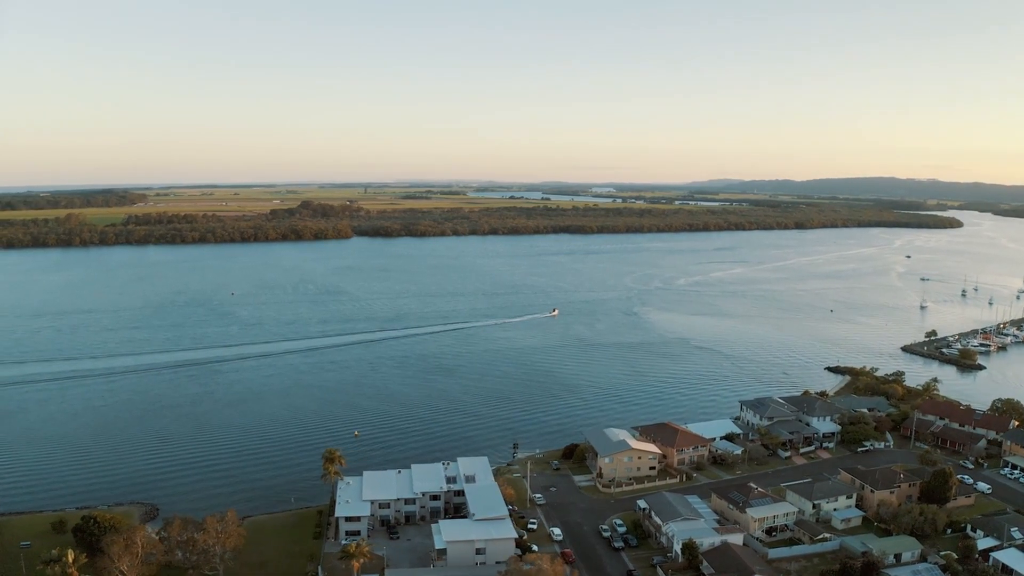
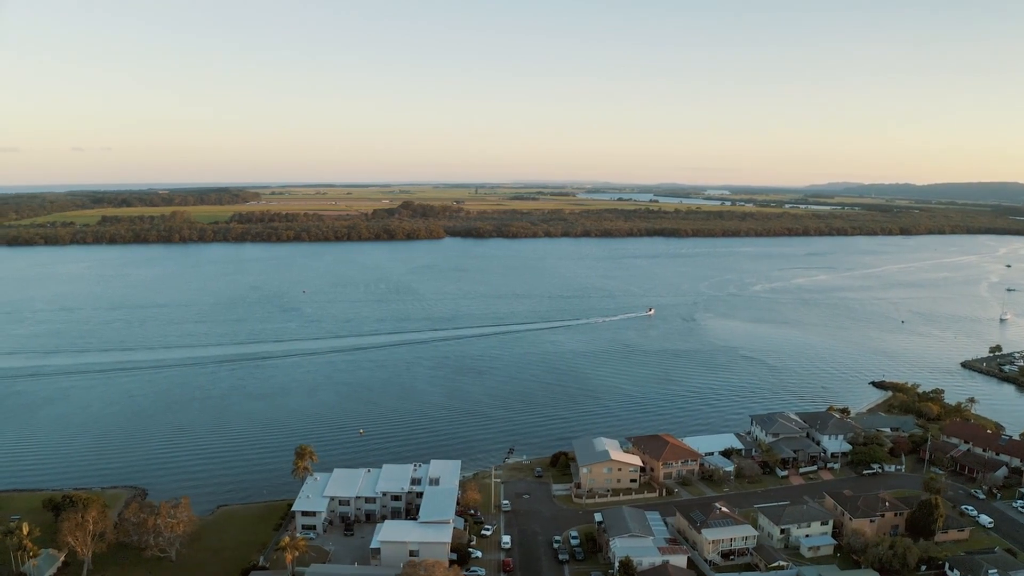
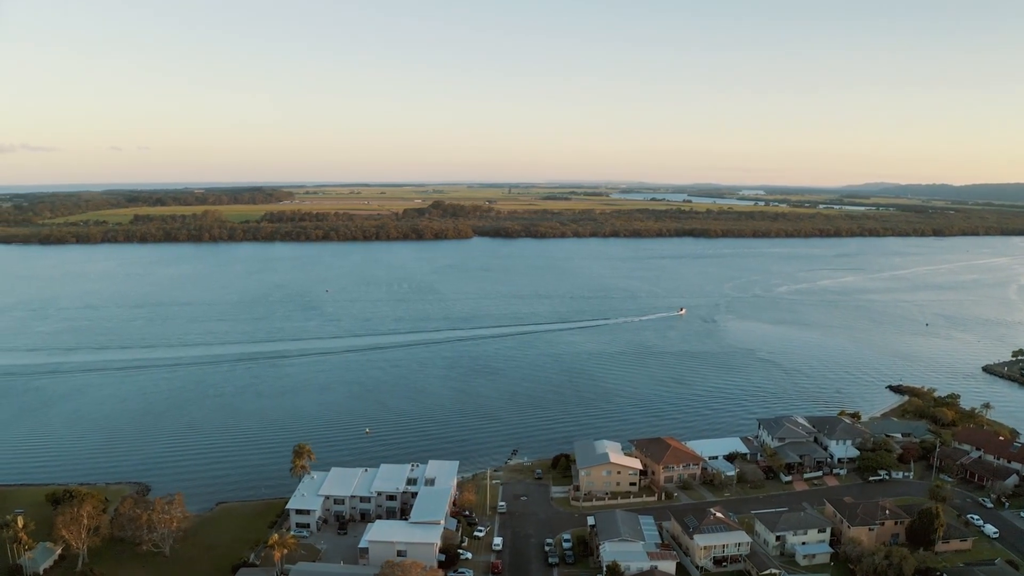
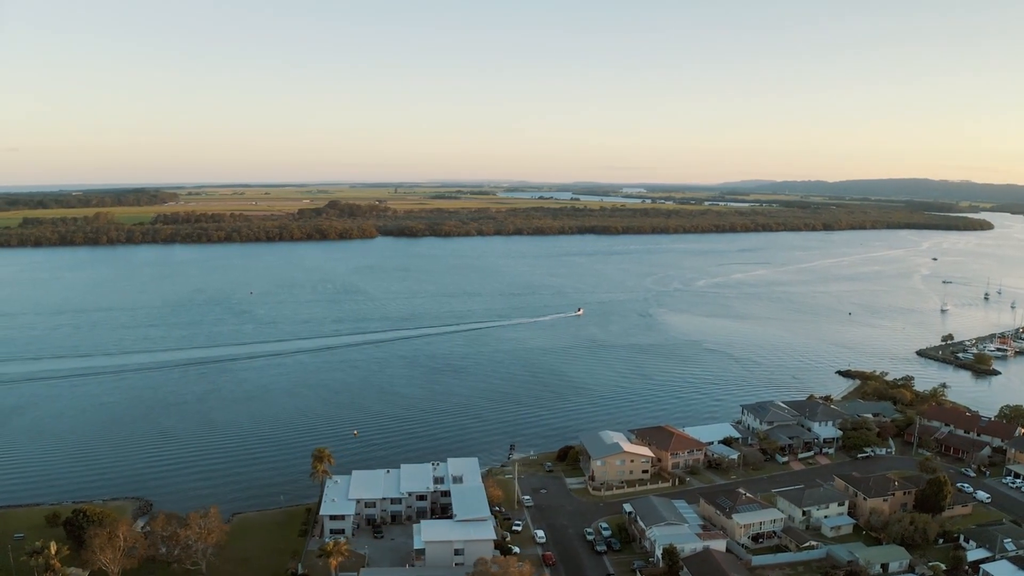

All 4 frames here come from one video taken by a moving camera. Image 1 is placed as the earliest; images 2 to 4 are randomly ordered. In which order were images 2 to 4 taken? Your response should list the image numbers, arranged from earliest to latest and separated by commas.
4, 2, 3
